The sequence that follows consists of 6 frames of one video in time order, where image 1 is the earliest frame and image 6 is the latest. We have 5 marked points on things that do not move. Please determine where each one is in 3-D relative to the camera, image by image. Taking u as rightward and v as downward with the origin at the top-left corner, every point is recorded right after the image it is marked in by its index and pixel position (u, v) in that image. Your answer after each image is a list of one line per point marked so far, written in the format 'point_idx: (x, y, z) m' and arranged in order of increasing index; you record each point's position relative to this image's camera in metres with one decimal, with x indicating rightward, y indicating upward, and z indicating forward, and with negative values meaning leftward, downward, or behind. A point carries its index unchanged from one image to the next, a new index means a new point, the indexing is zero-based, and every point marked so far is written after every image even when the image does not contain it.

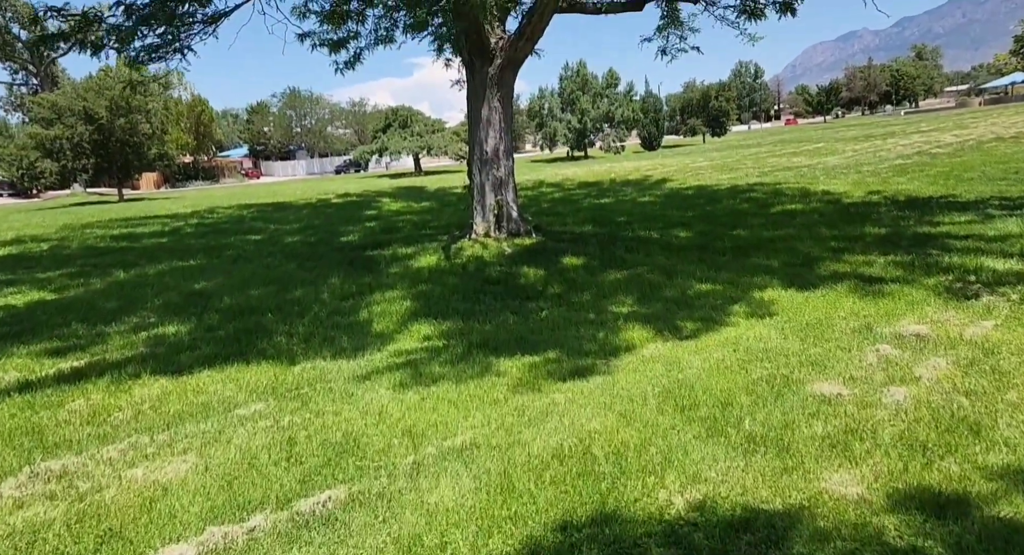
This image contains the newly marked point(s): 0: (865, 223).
0: (+3.9, +0.6, +7.1) m
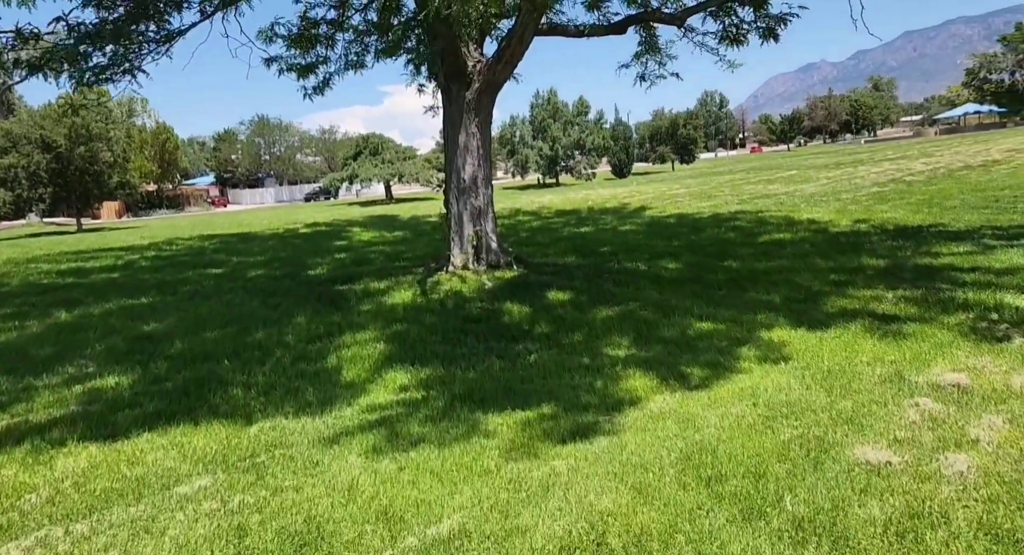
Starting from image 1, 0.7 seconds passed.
0: (+3.7, +0.3, +6.8) m
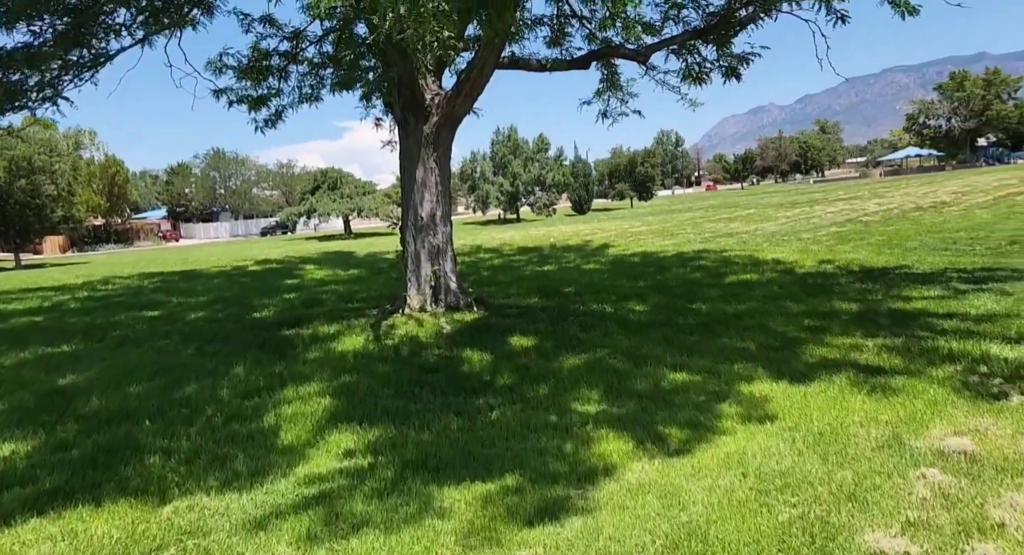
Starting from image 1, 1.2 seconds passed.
0: (+3.3, -0.2, +6.6) m
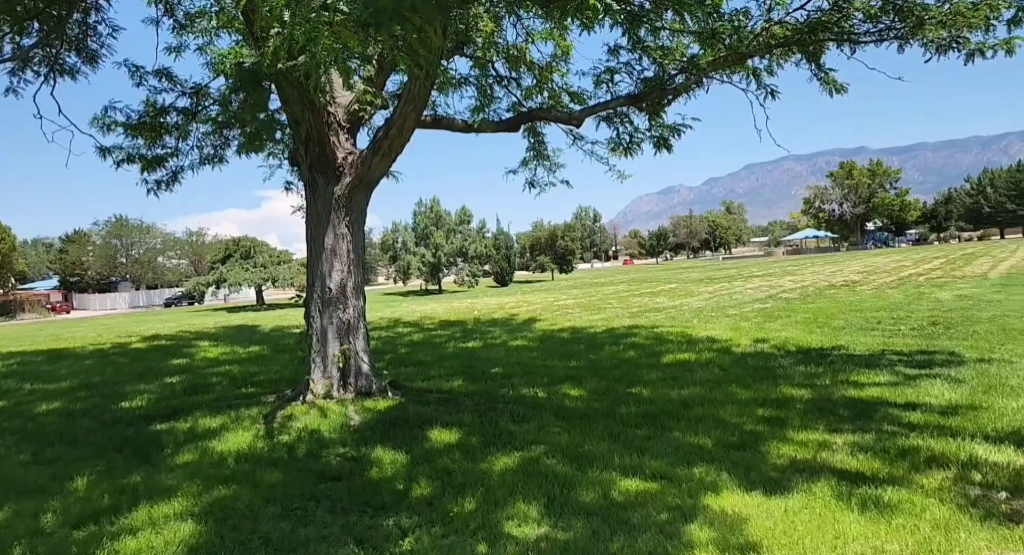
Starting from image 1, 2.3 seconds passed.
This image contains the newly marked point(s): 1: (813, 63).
0: (+2.6, -1.0, +6.2) m
1: (+3.3, +2.3, +6.9) m
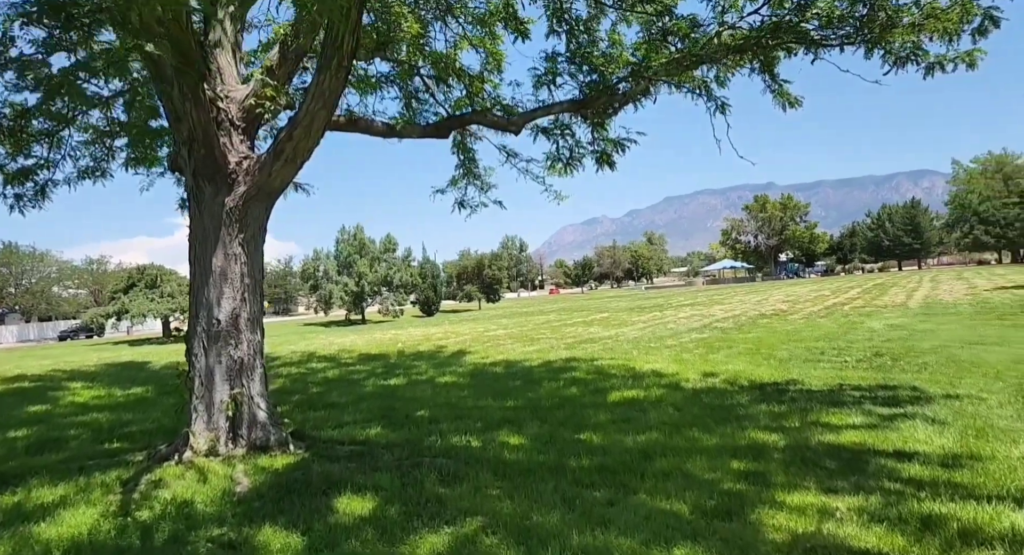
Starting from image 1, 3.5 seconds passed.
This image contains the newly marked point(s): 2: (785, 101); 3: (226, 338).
0: (+2.0, -1.2, +5.5) m
1: (+2.6, +2.1, +6.4) m
2: (+2.9, +1.8, +6.7) m
3: (-2.4, -0.5, +5.4) m
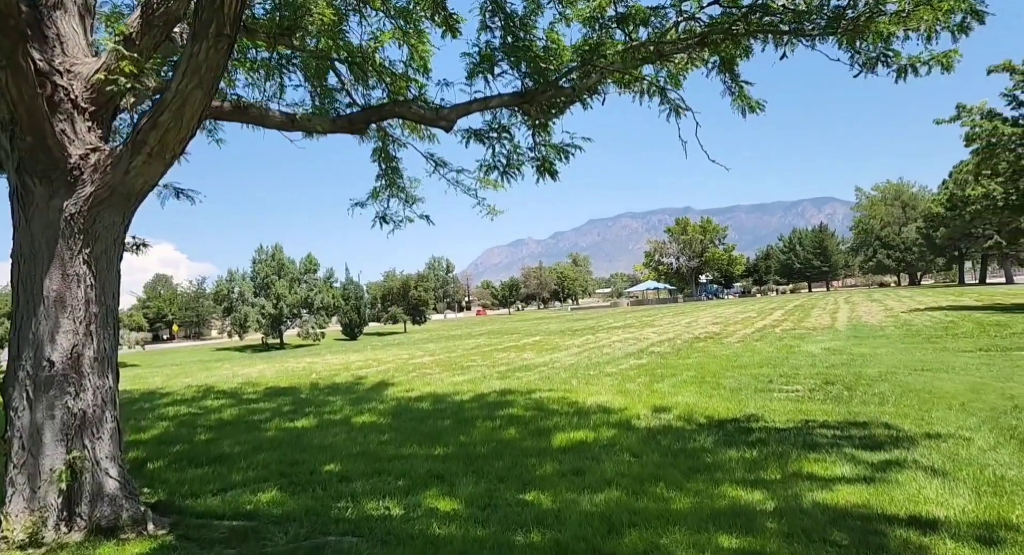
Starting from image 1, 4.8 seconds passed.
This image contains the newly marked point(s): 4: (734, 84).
0: (+1.5, -1.4, +4.6) m
1: (+2.0, +1.8, +5.8) m
2: (+2.2, +1.6, +6.0) m
3: (-2.9, -0.7, +4.1) m
4: (+2.1, +1.8, +5.9) m
